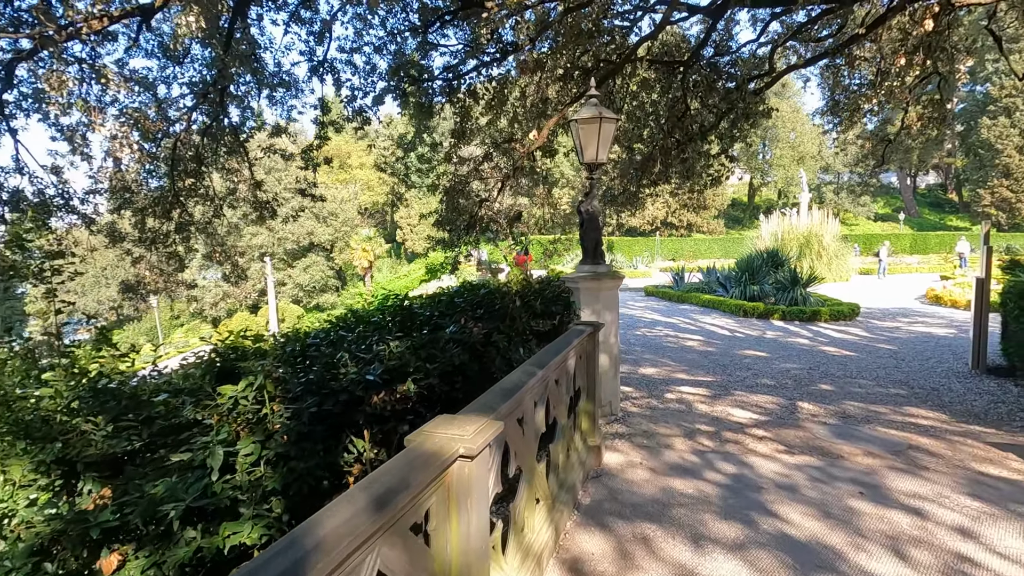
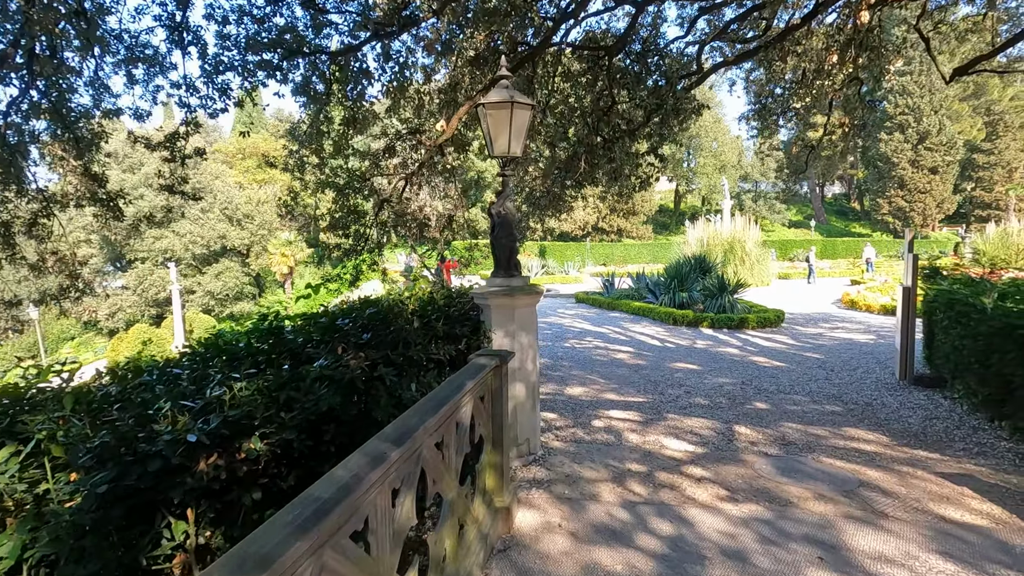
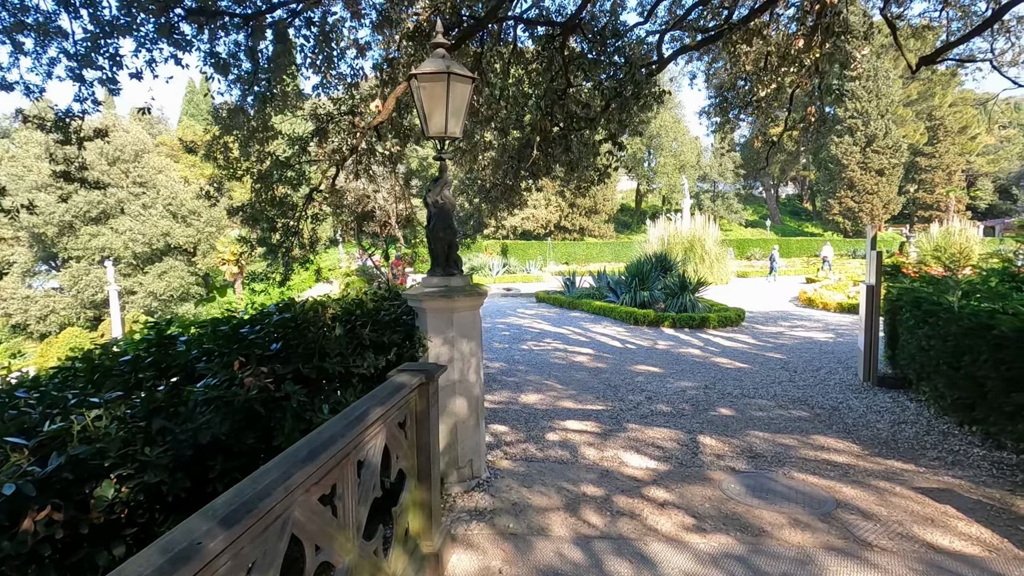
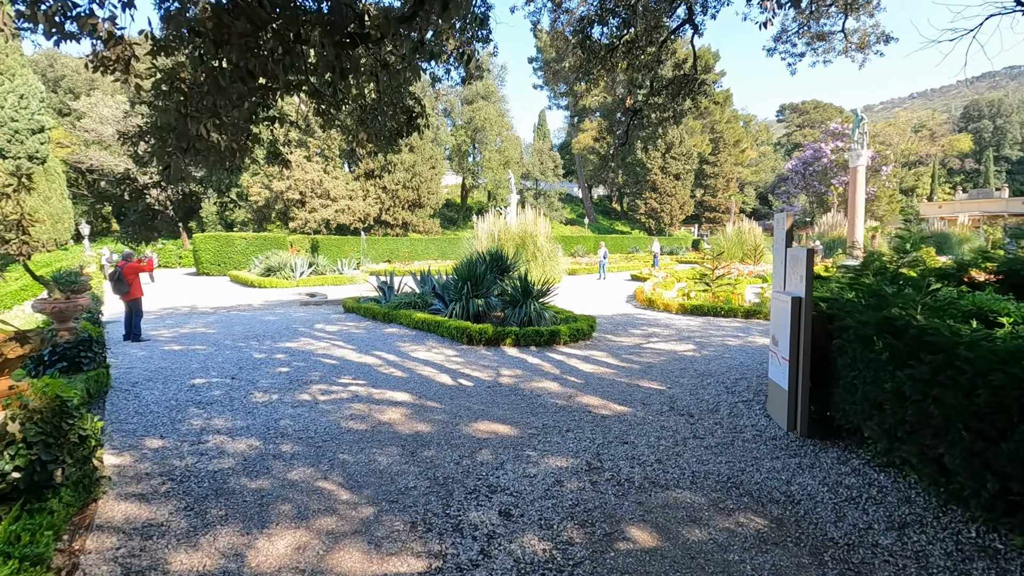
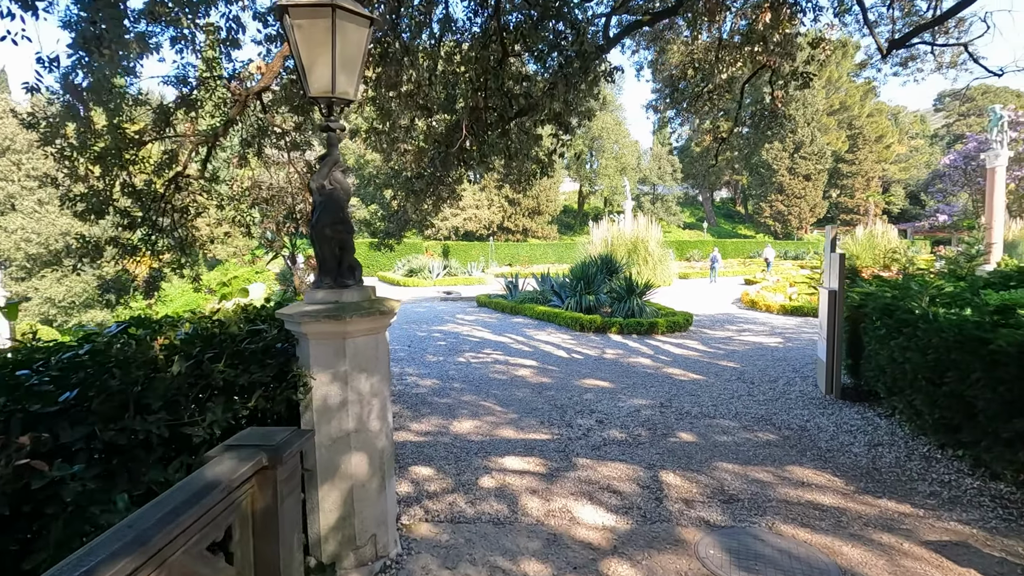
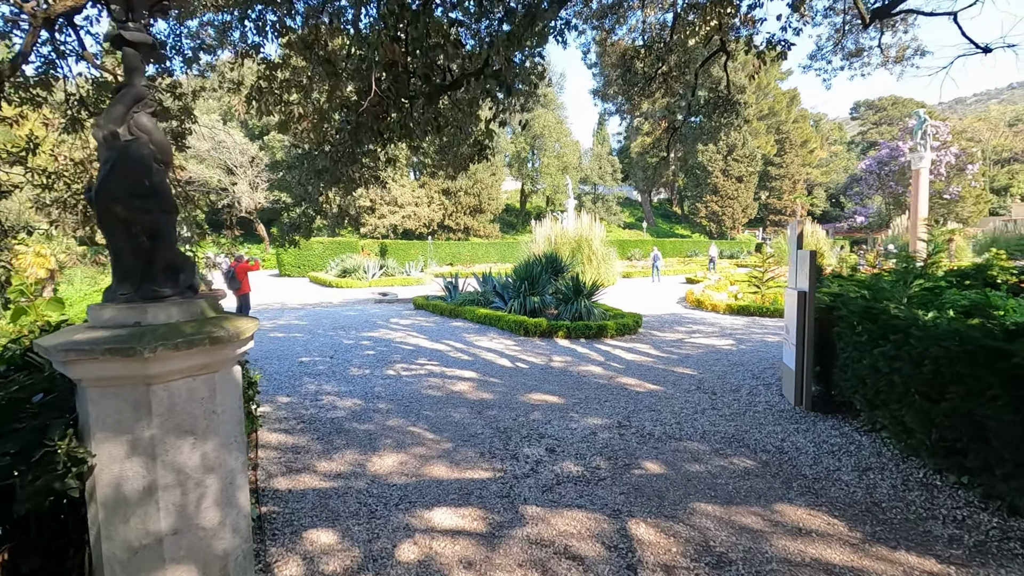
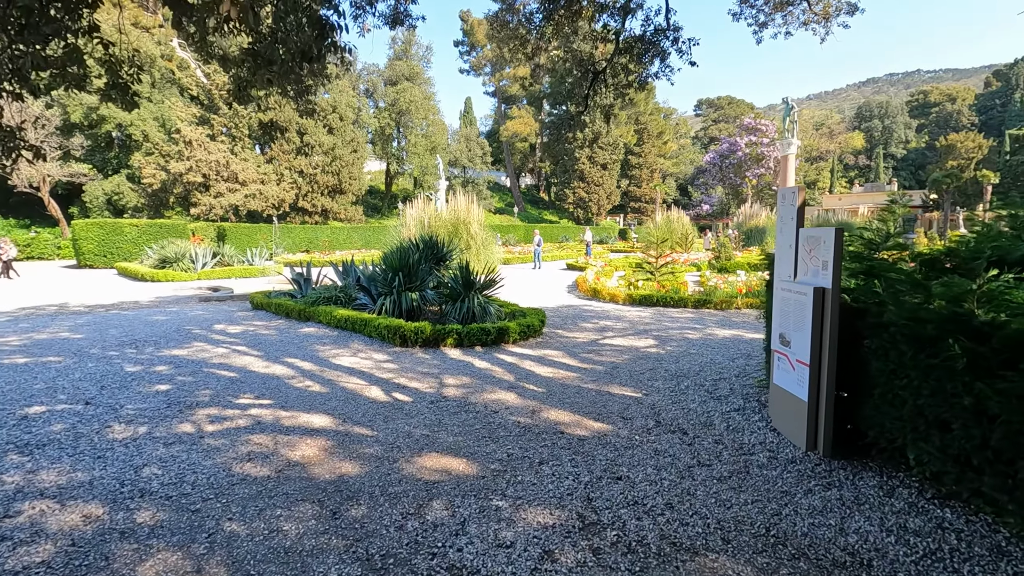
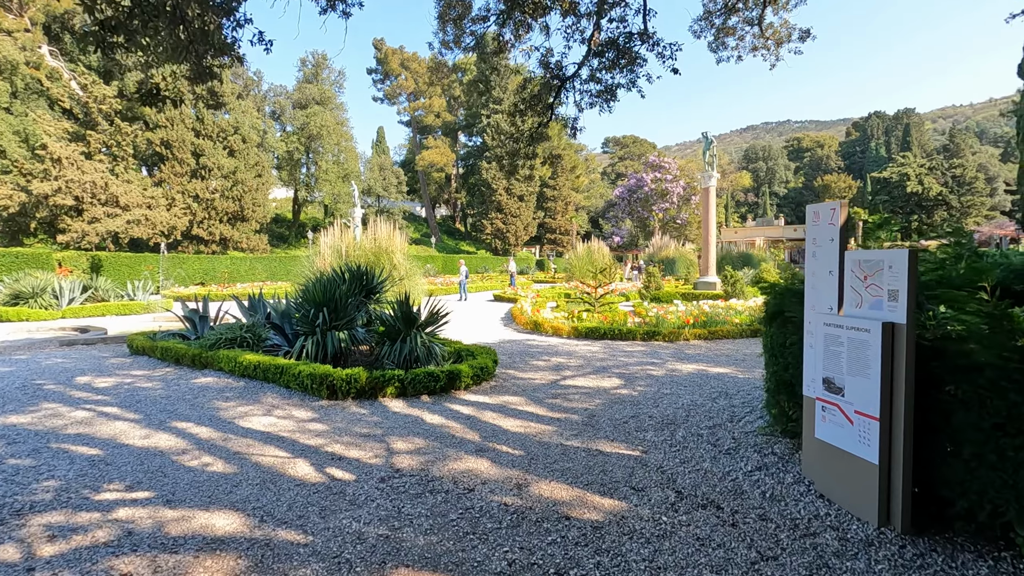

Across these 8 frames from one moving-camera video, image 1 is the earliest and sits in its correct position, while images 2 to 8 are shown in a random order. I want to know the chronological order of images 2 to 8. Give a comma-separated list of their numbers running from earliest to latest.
2, 3, 5, 6, 4, 7, 8
